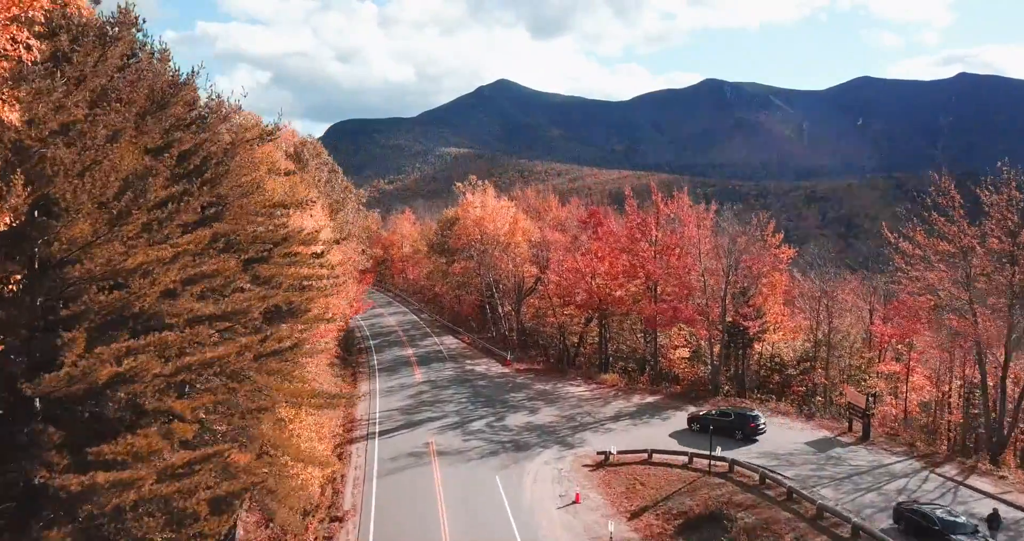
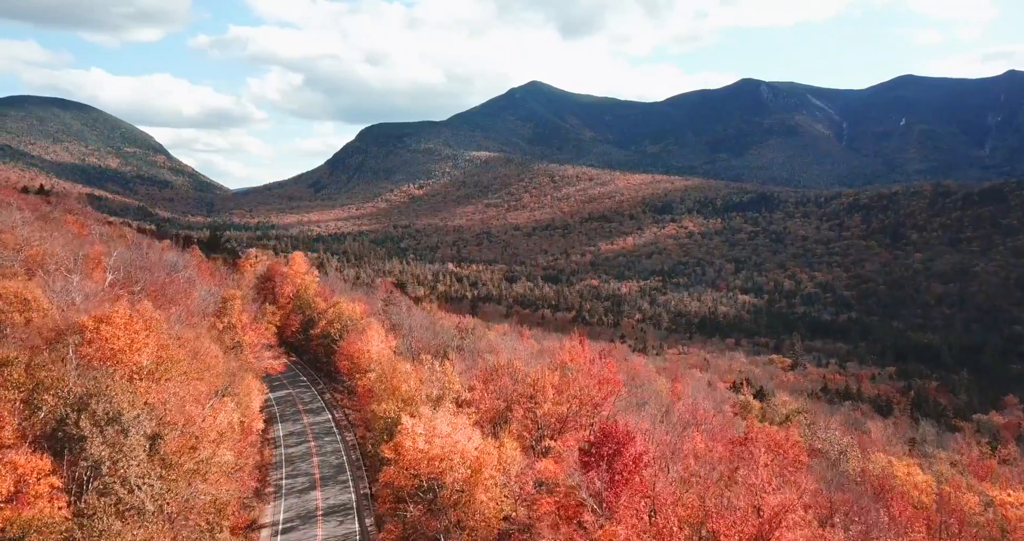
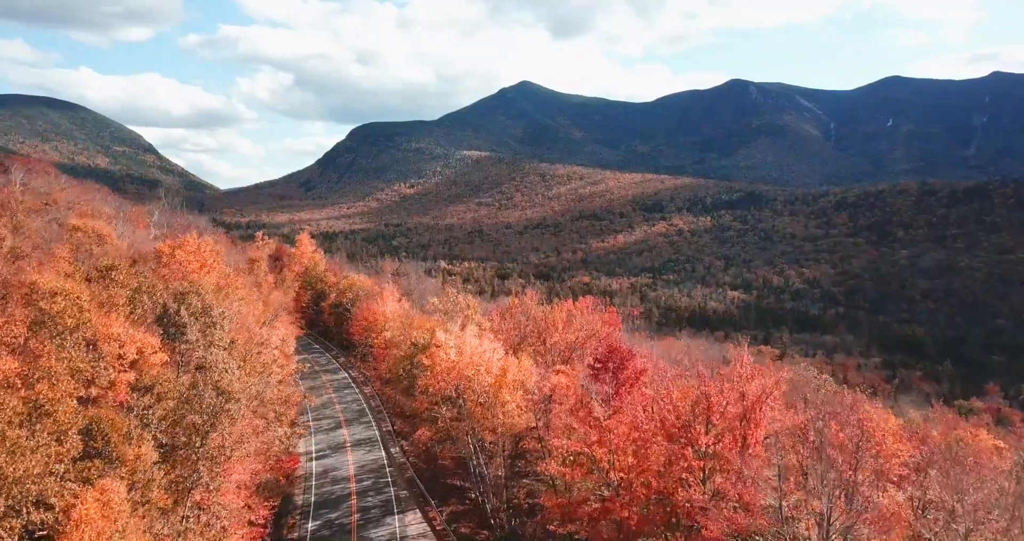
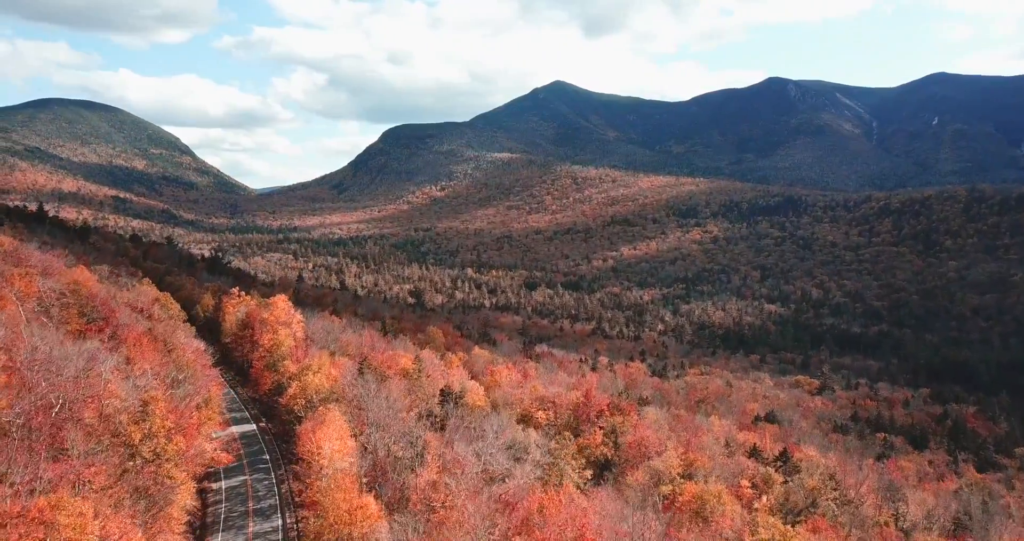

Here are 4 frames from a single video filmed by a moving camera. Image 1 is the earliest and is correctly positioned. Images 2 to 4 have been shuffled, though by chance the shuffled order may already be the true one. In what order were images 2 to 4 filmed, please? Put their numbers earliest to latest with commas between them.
3, 2, 4
